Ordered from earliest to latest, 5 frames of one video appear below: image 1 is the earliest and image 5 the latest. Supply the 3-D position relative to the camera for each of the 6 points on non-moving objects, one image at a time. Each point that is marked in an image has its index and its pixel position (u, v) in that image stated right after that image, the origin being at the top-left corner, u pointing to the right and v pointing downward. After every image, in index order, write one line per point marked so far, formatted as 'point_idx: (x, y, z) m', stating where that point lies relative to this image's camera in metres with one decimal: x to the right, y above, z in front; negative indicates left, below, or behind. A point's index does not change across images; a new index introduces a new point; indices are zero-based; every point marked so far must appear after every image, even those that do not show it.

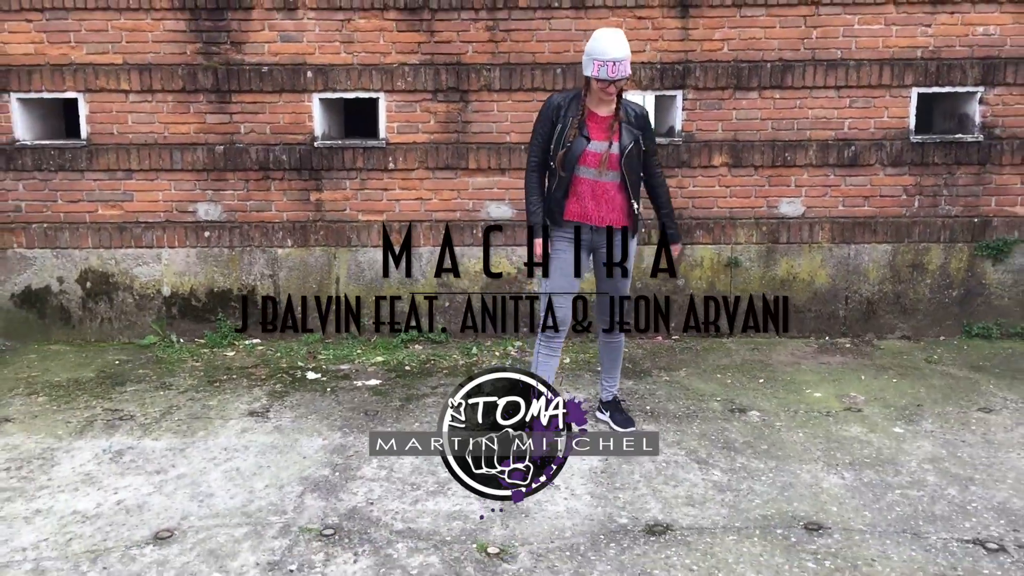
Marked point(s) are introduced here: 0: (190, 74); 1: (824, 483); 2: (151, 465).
0: (-1.6, +1.1, +5.1) m
1: (+1.1, -0.7, +3.5) m
2: (-1.4, -0.7, +3.8) m
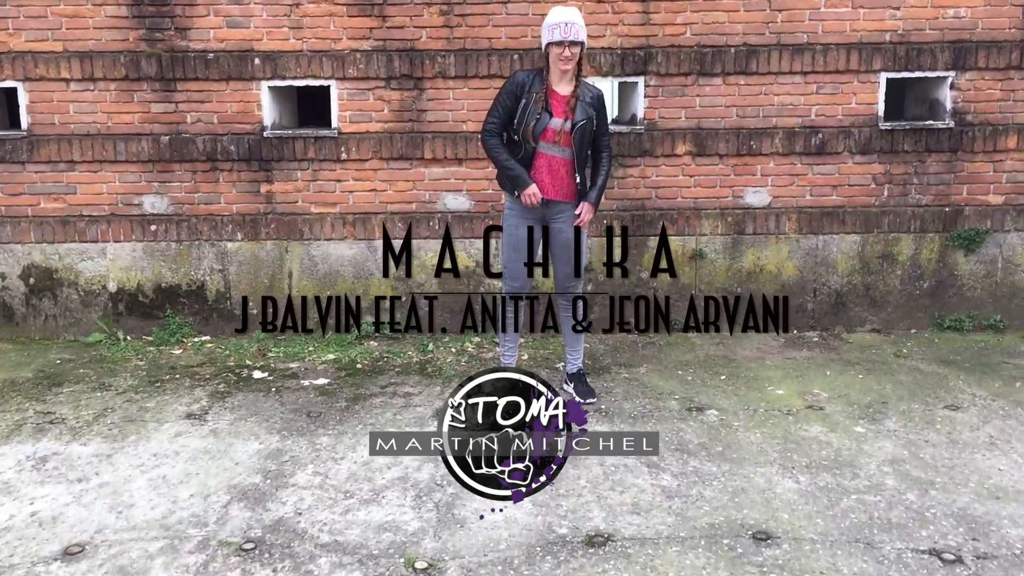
0: (-1.9, +1.1, +4.9) m
1: (+0.9, -0.7, +3.4) m
2: (-1.6, -0.7, +3.6) m
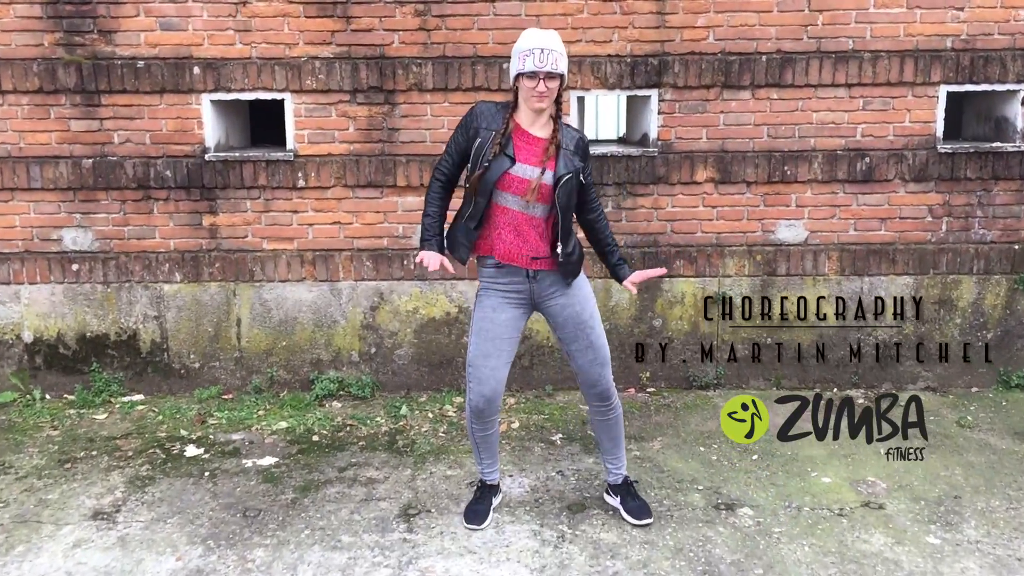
0: (-1.9, +0.9, +4.1) m
1: (+0.8, -0.9, +2.6) m
2: (-1.6, -0.9, +2.8) m
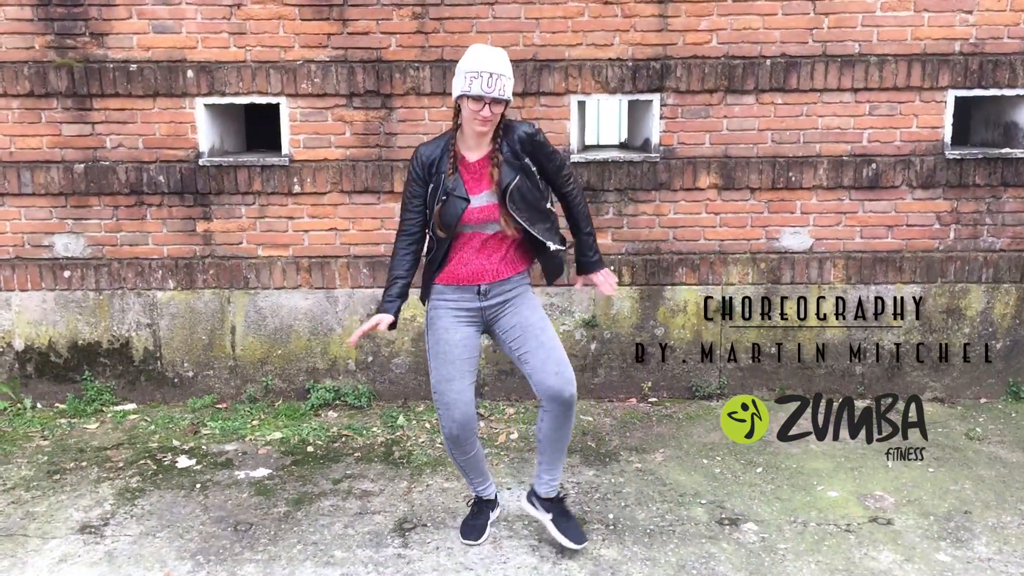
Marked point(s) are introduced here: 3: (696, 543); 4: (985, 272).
0: (-1.9, +0.9, +4.1) m
1: (+0.8, -0.9, +2.5) m
2: (-1.6, -0.9, +2.7) m
3: (+0.6, -0.8, +3.1) m
4: (+2.0, +0.1, +4.2) m
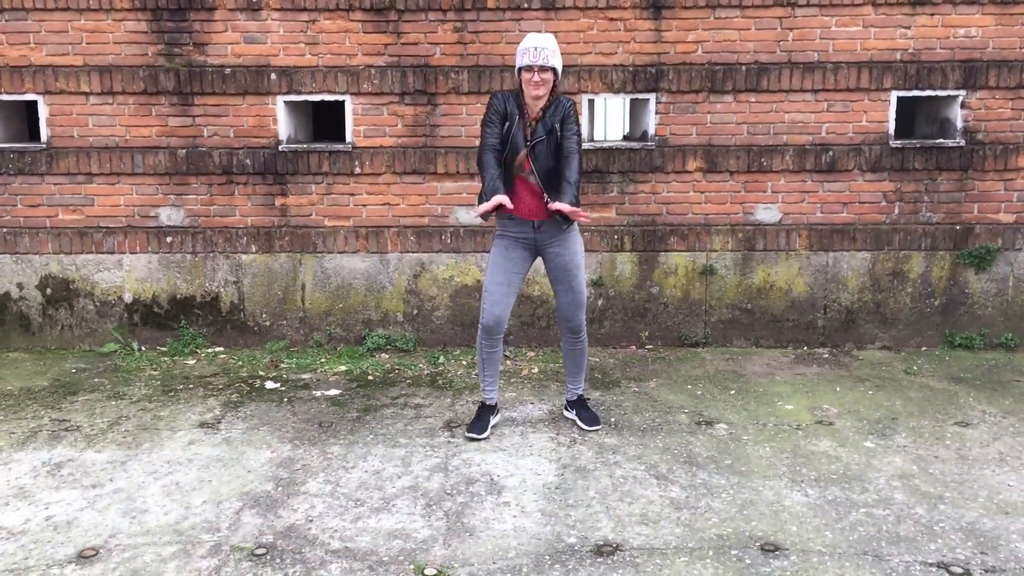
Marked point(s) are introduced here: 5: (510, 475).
0: (-1.8, +1.1, +5.0) m
1: (+0.9, -0.7, +3.4) m
2: (-1.5, -0.7, +3.6) m
3: (+0.7, -0.6, +4.0) m
4: (+2.1, +0.2, +5.1) m
5: (0.0, -0.7, +3.6) m
